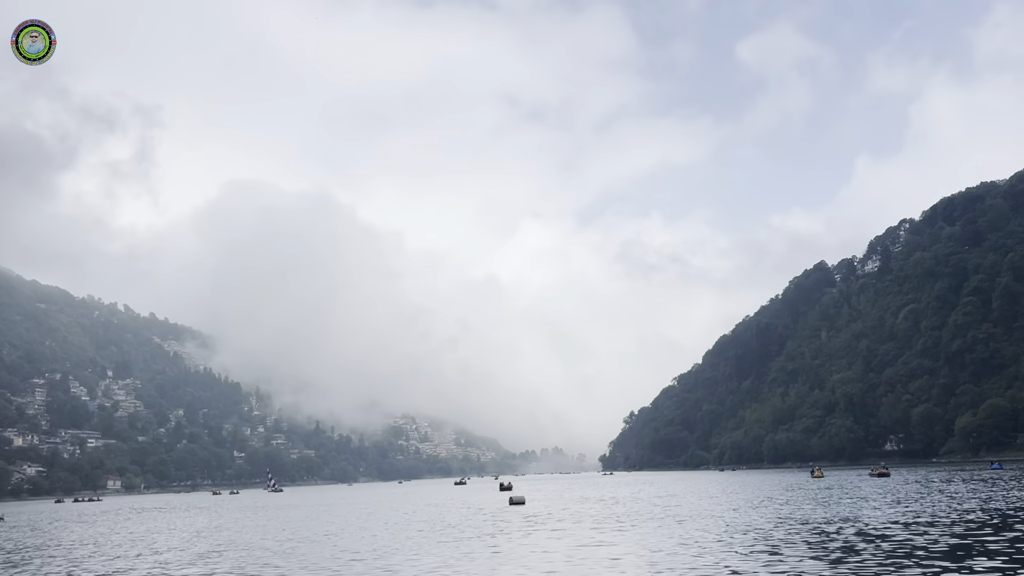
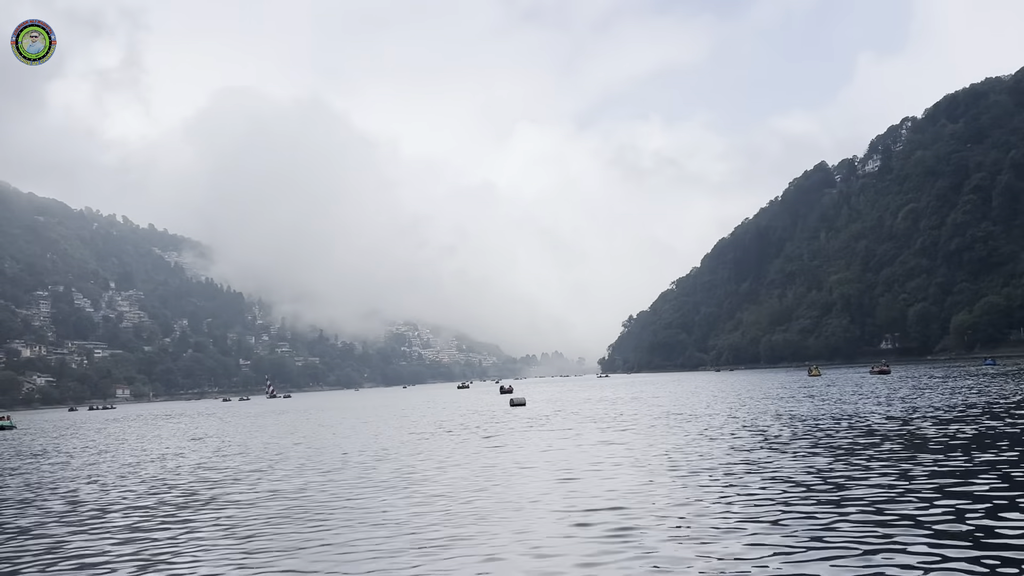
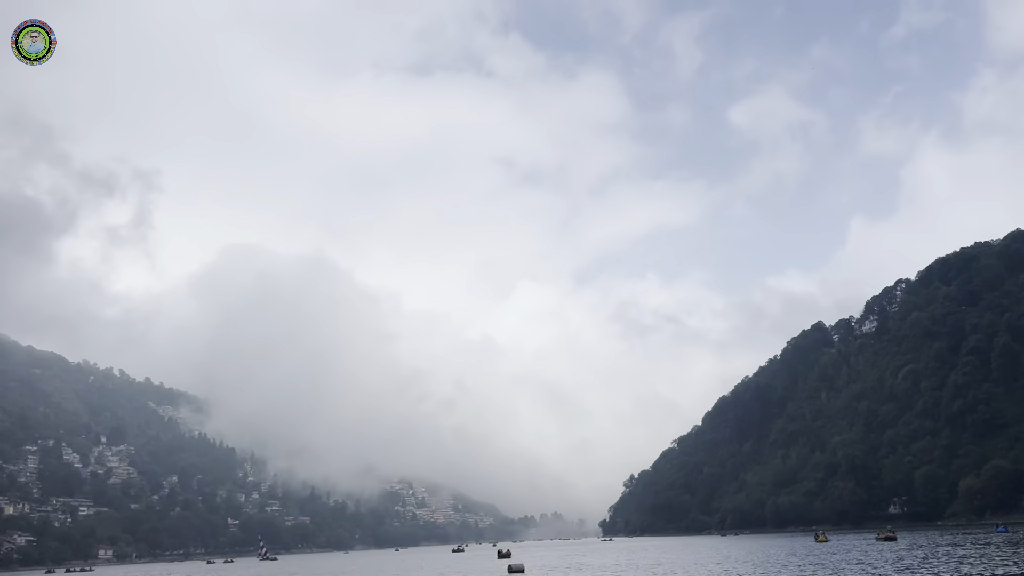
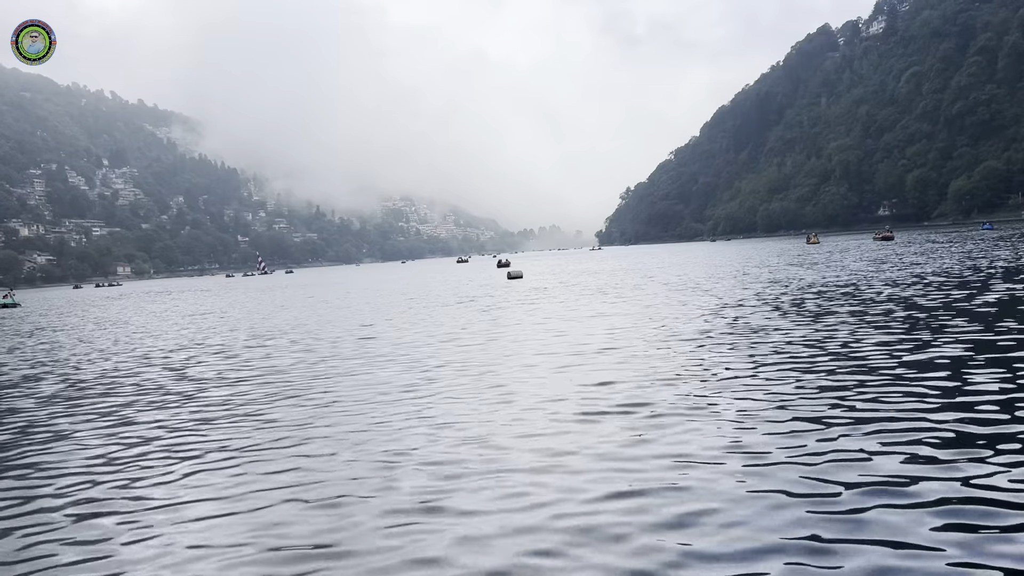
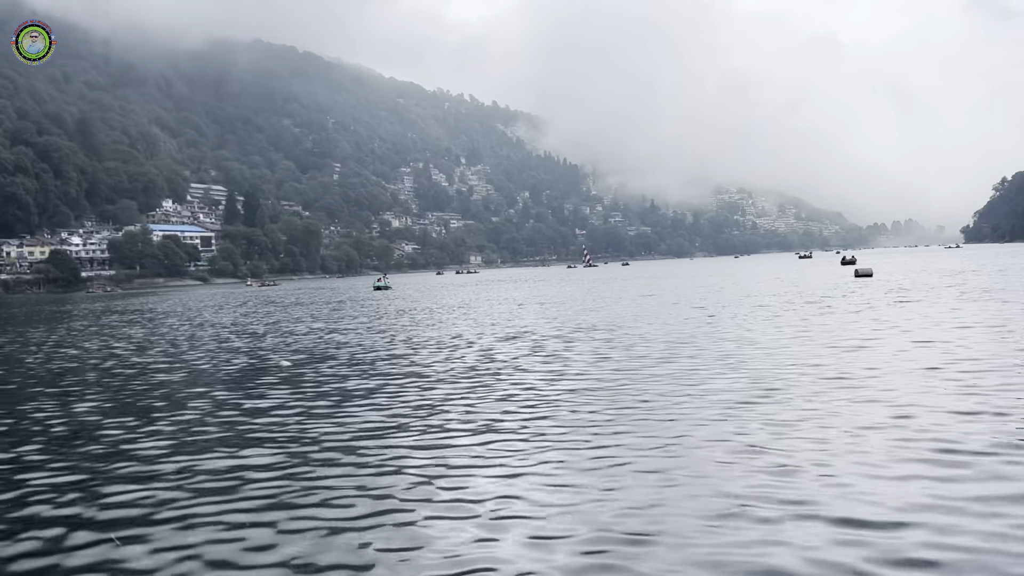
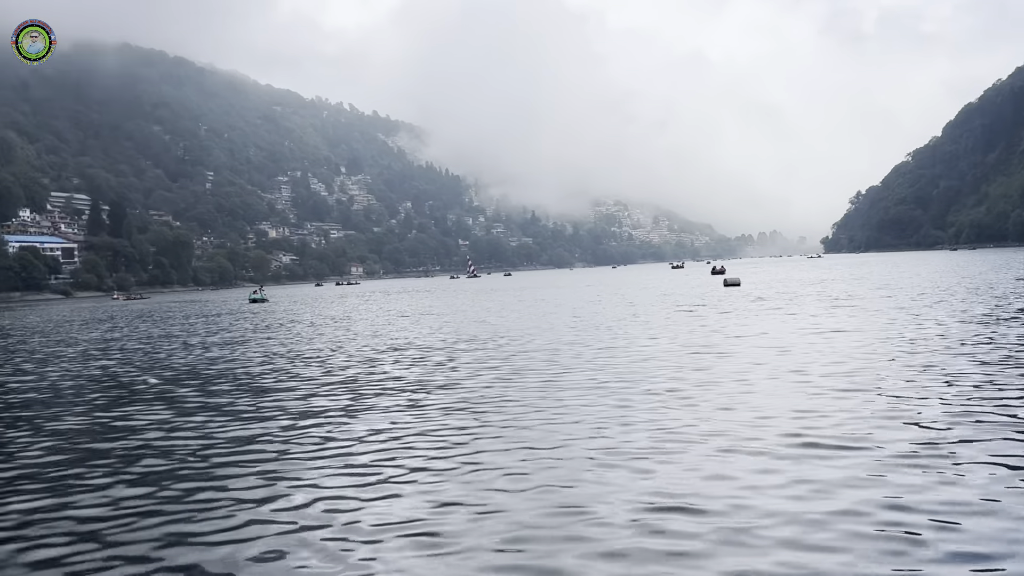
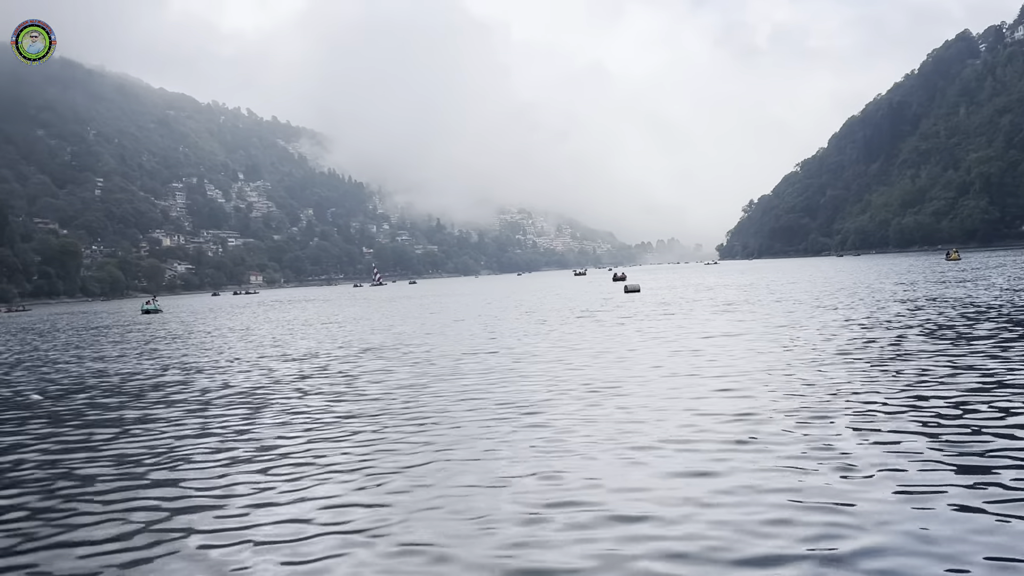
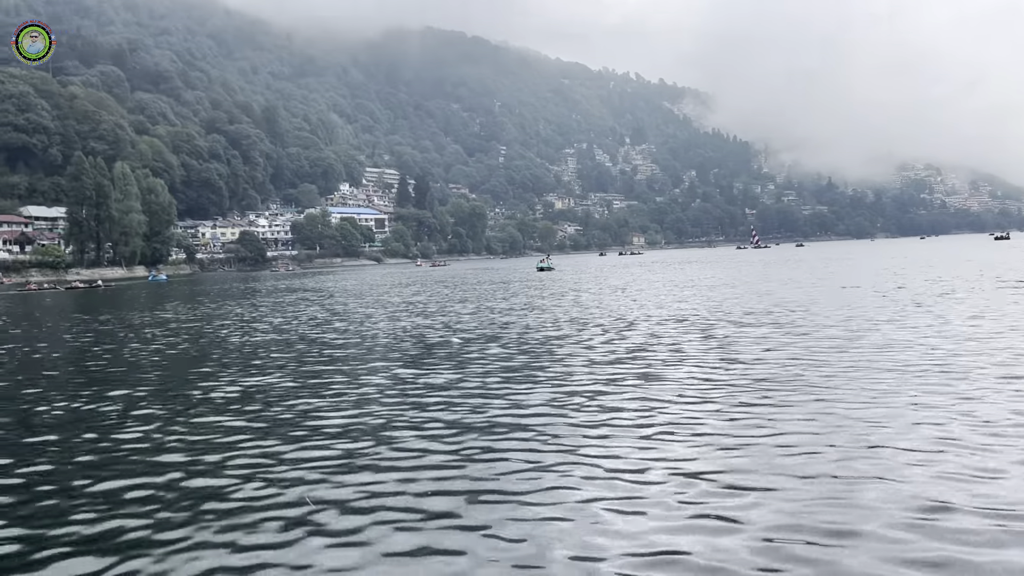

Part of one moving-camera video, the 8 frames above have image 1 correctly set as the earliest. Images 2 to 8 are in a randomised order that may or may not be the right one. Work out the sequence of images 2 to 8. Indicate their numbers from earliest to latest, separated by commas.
3, 2, 4, 7, 6, 5, 8
